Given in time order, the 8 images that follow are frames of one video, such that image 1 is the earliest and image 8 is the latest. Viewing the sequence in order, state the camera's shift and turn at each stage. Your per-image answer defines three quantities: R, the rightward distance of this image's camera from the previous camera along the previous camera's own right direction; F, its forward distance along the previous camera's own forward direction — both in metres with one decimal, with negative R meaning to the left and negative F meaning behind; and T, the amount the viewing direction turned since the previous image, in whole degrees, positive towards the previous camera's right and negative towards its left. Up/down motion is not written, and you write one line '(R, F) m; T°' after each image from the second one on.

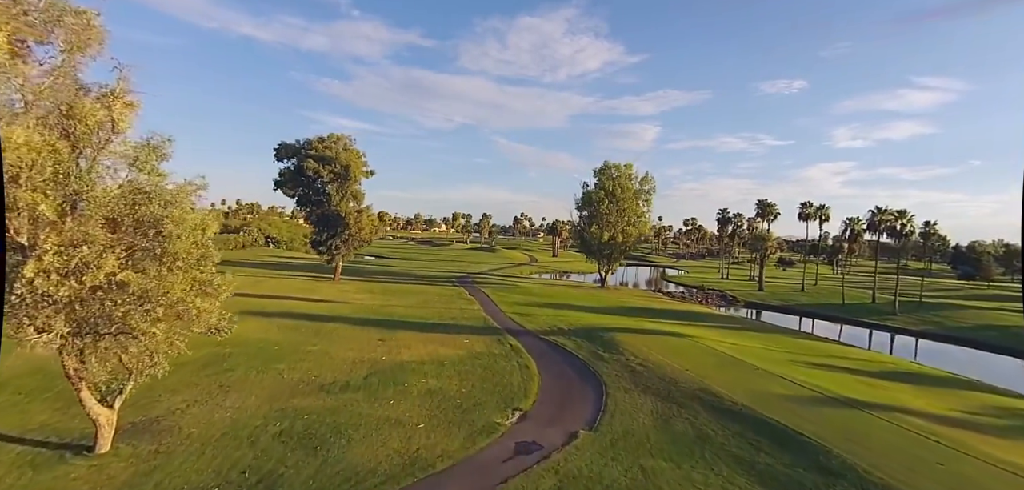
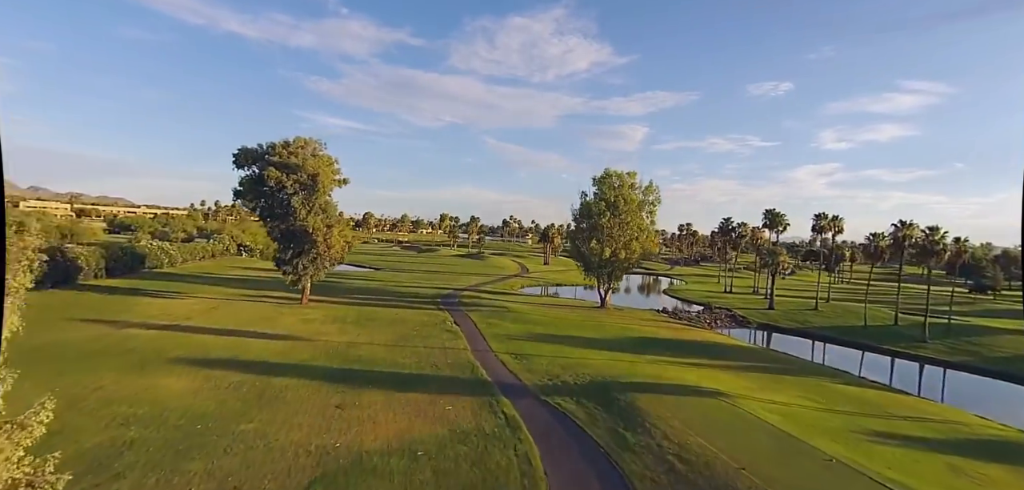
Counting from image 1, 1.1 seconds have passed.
(-0.3, +5.0) m; +1°
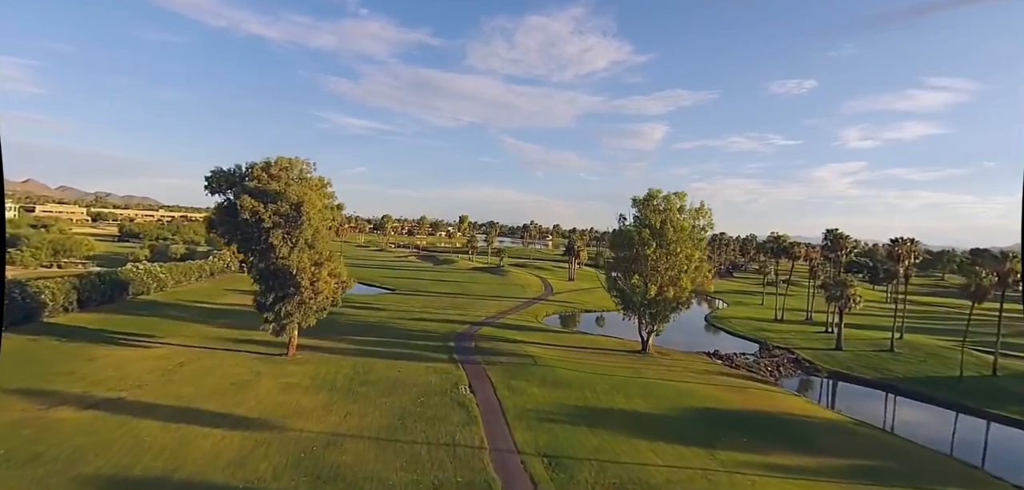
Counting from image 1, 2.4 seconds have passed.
(-0.7, +7.2) m; -2°
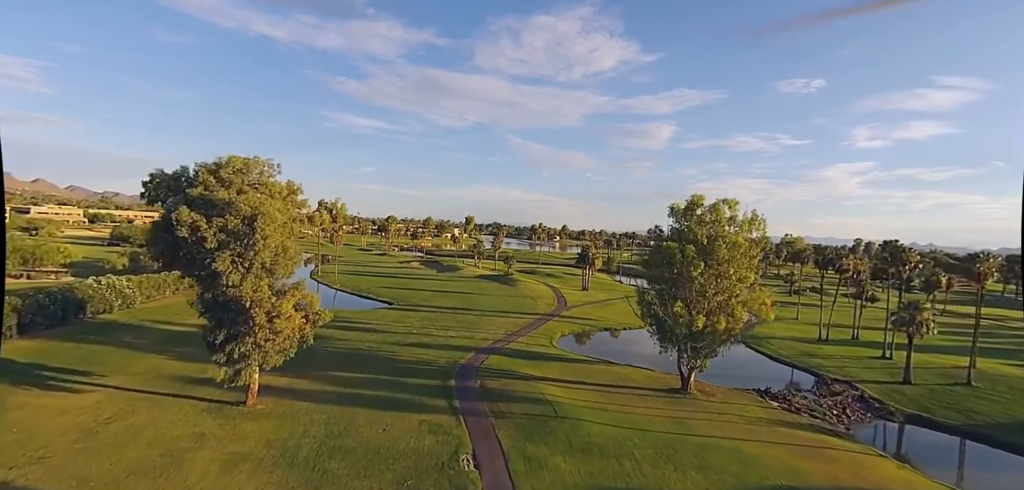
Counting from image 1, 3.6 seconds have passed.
(-0.6, +7.0) m; -1°
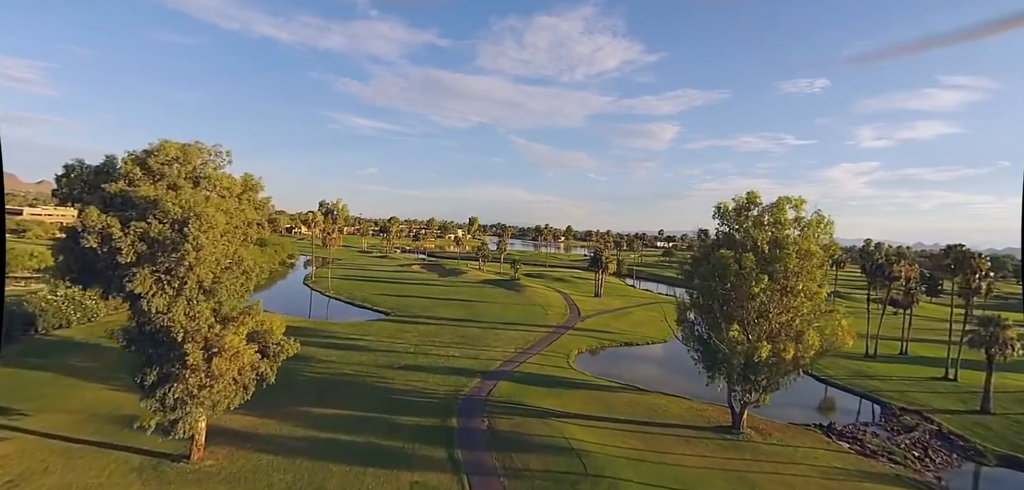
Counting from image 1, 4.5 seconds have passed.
(-0.7, +6.0) m; 0°
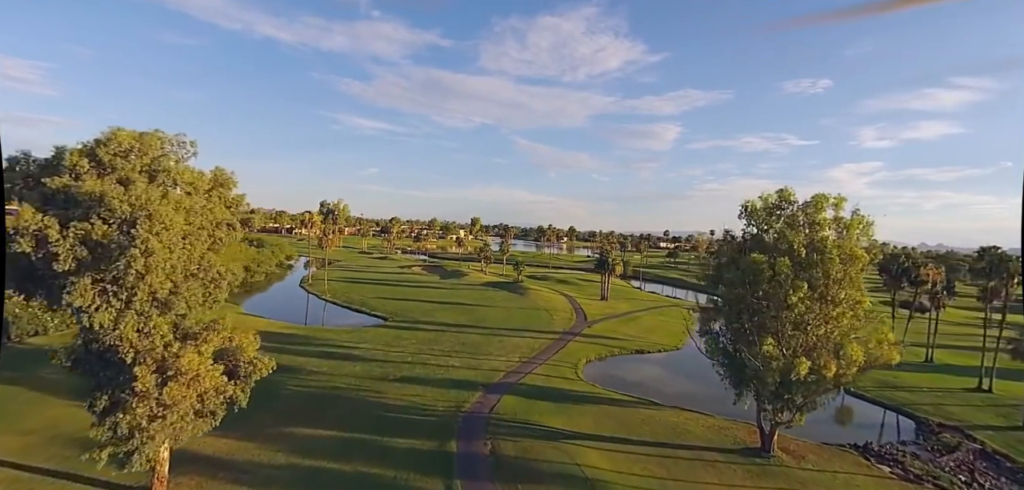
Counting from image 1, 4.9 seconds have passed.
(-0.2, +2.7) m; 0°
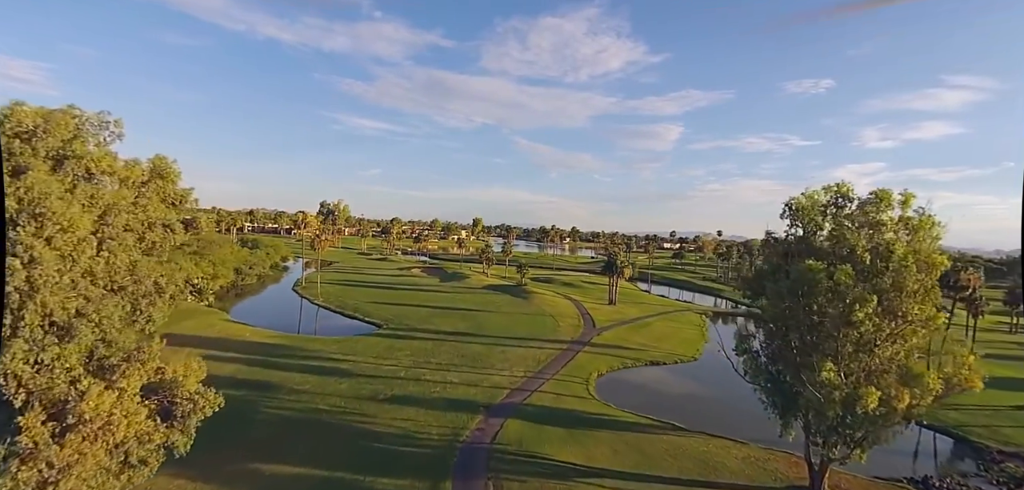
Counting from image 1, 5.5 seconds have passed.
(-0.2, +3.7) m; 0°
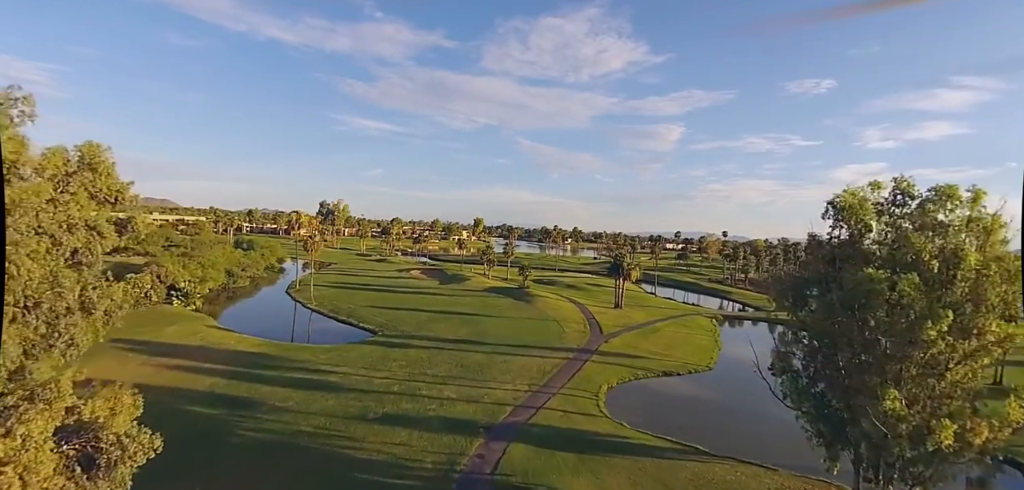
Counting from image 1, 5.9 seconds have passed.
(-0.1, +2.9) m; 0°
